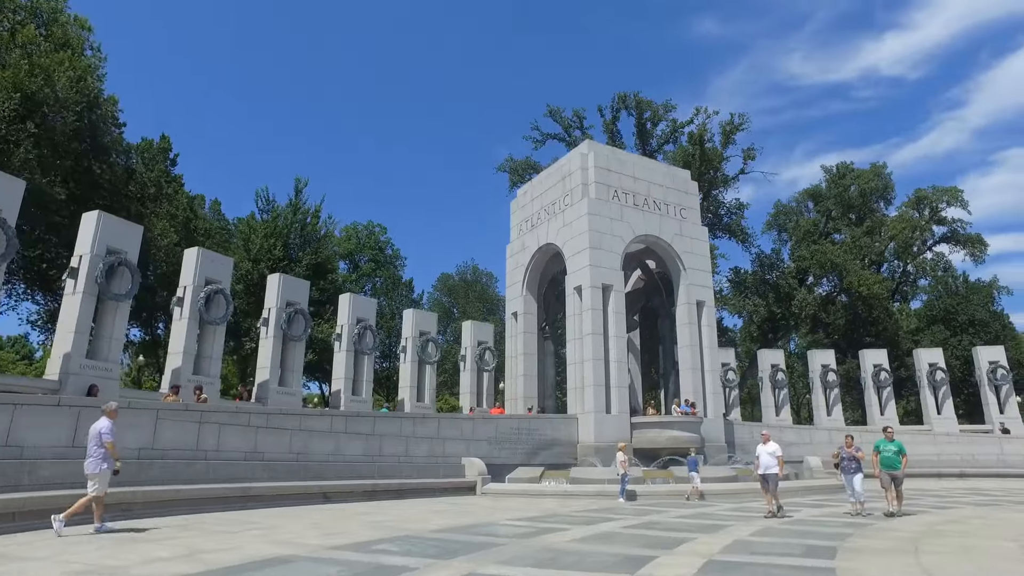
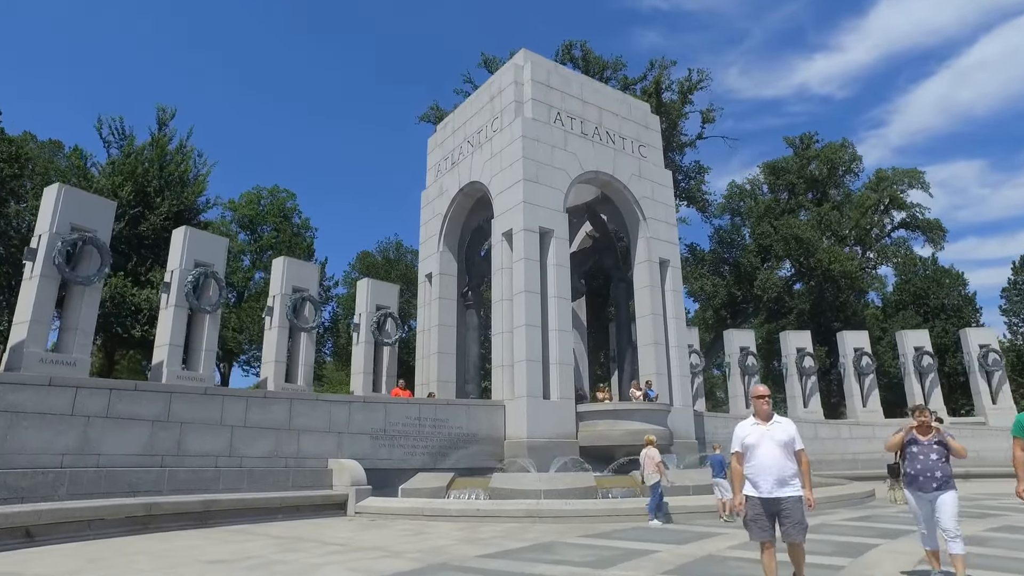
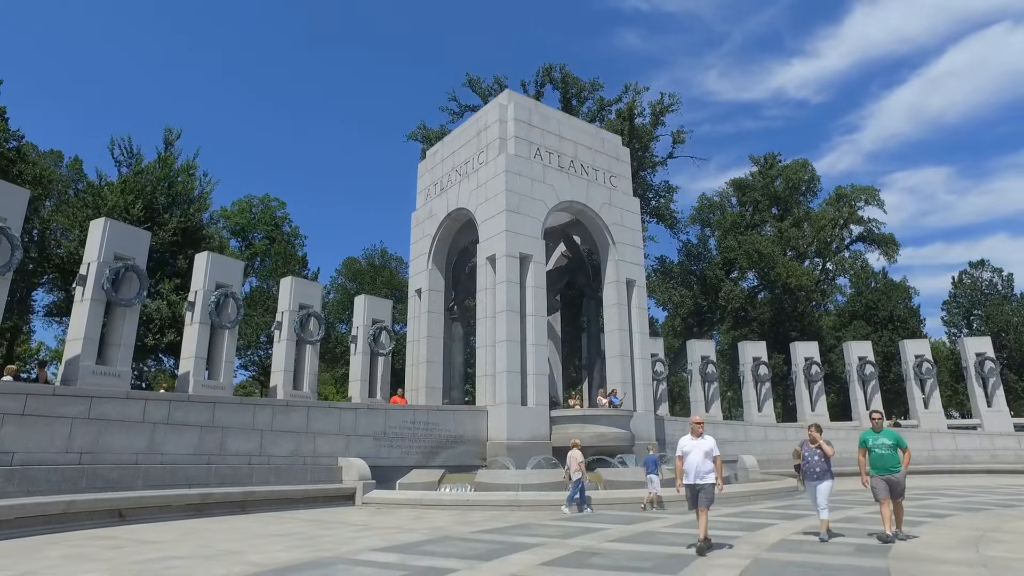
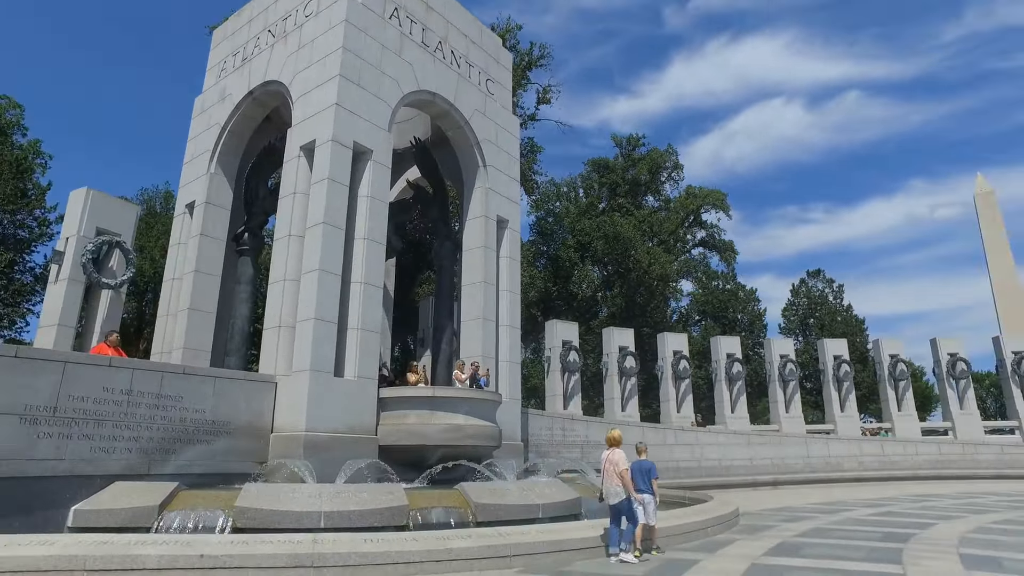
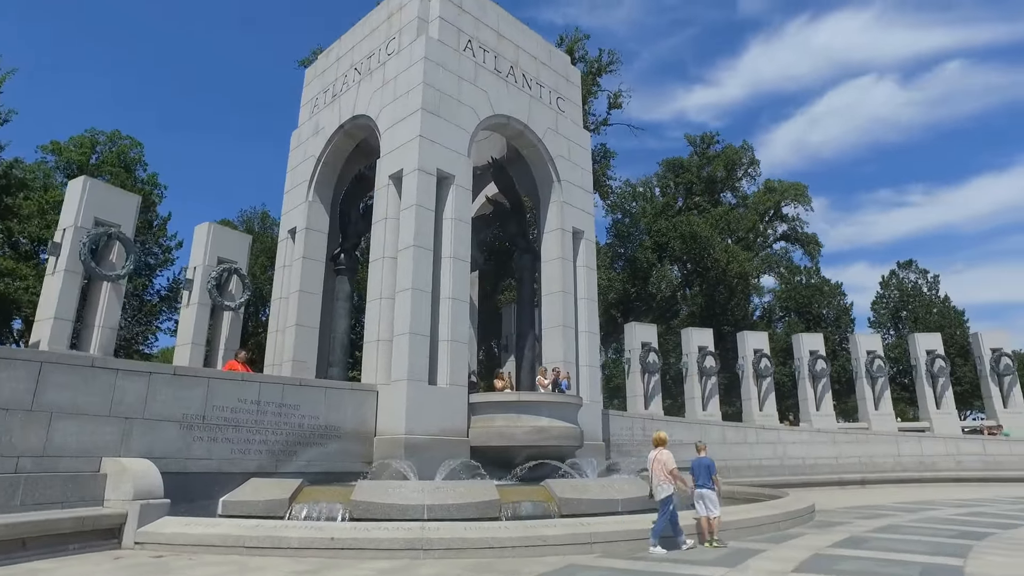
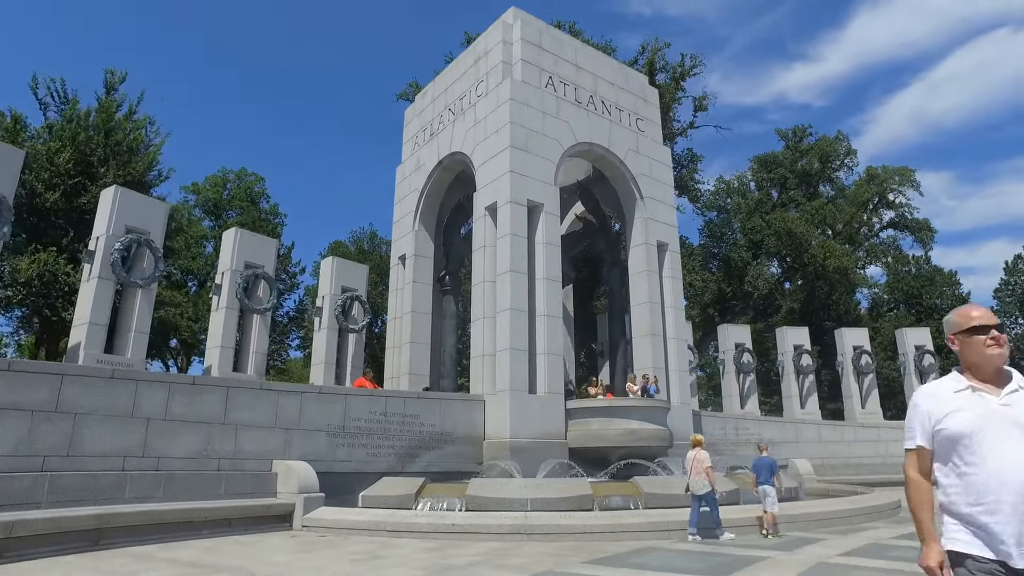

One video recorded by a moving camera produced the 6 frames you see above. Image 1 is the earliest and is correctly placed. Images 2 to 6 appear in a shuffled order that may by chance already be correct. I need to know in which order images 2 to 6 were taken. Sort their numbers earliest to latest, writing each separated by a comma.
3, 2, 6, 5, 4
